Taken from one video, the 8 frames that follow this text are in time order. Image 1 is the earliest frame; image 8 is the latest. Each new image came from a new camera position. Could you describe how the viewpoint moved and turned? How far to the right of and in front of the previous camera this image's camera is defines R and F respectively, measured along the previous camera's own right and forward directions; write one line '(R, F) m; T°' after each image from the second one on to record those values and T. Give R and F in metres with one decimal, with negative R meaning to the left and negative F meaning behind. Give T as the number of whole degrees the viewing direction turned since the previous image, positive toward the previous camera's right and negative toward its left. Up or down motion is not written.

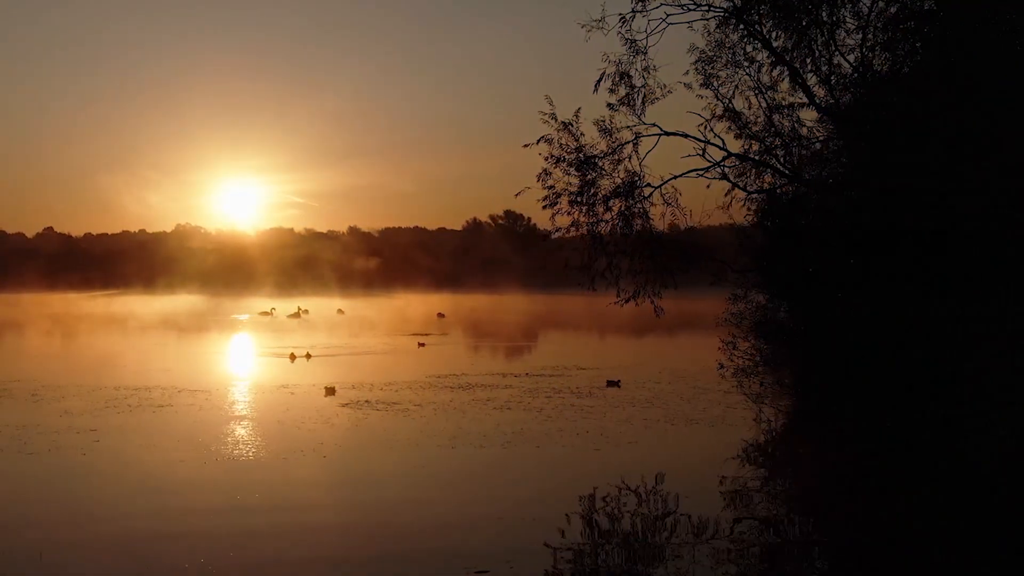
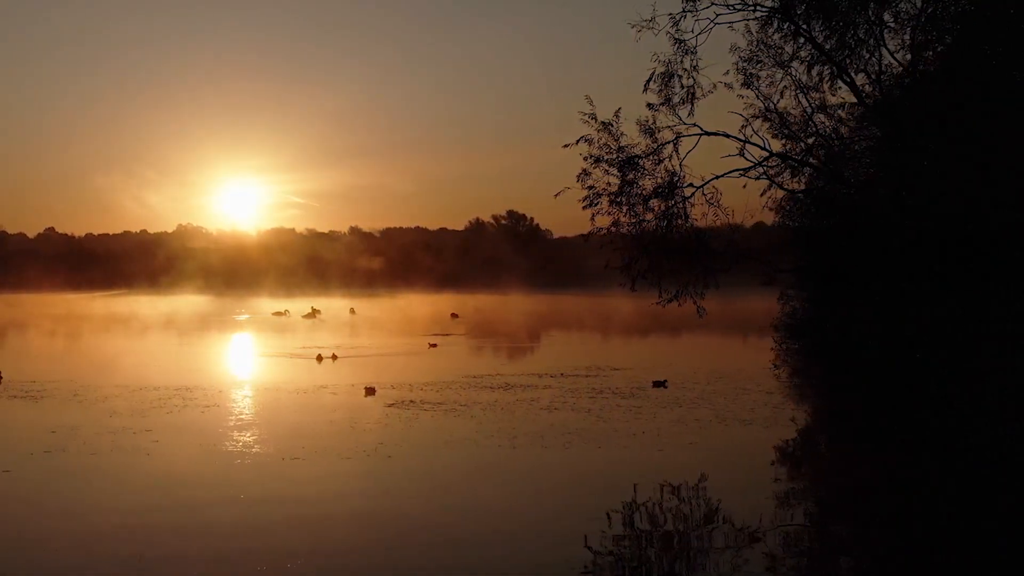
(-0.5, 0.0) m; 0°
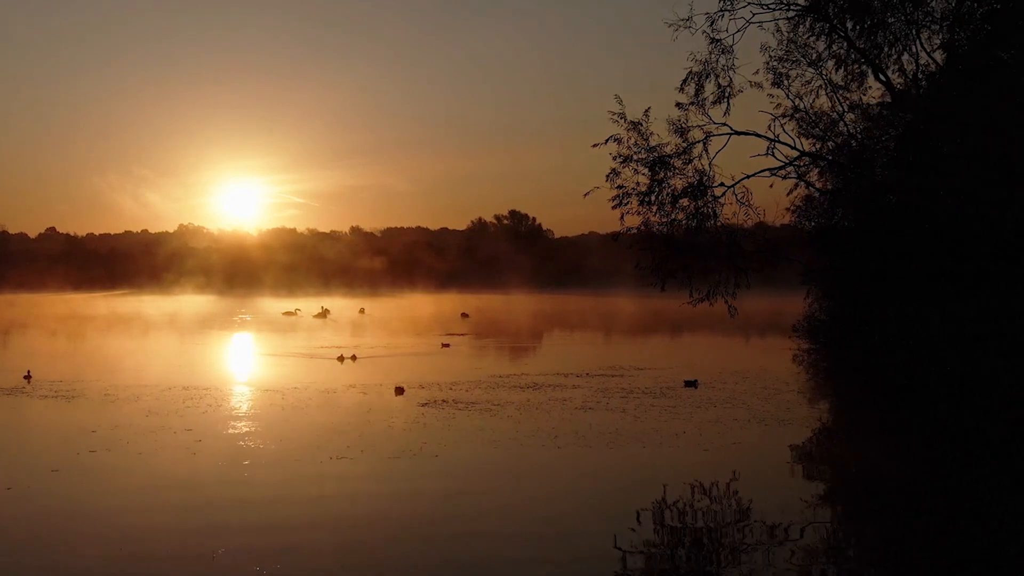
(-0.4, 0.0) m; 0°
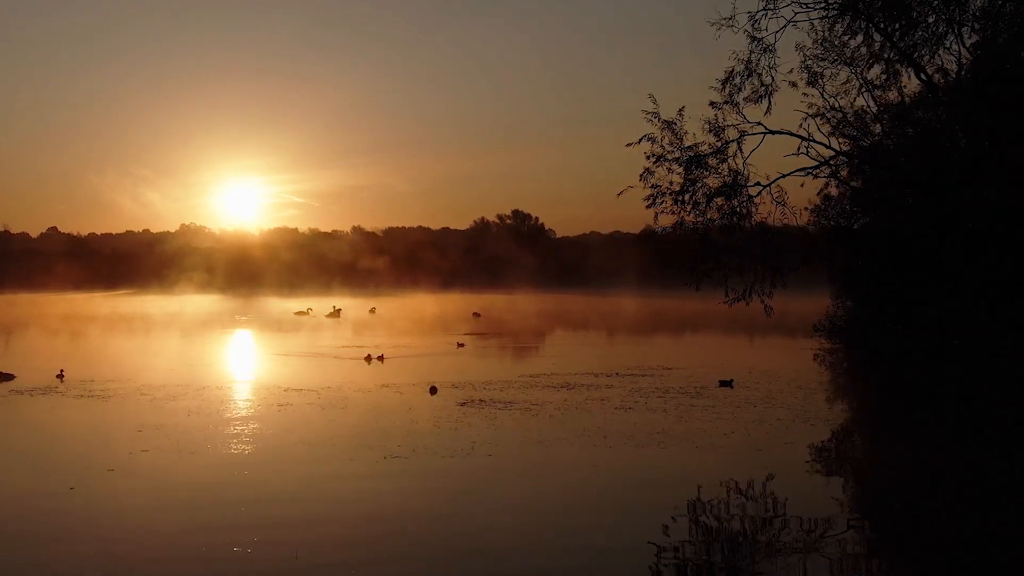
(-0.4, 0.0) m; 0°
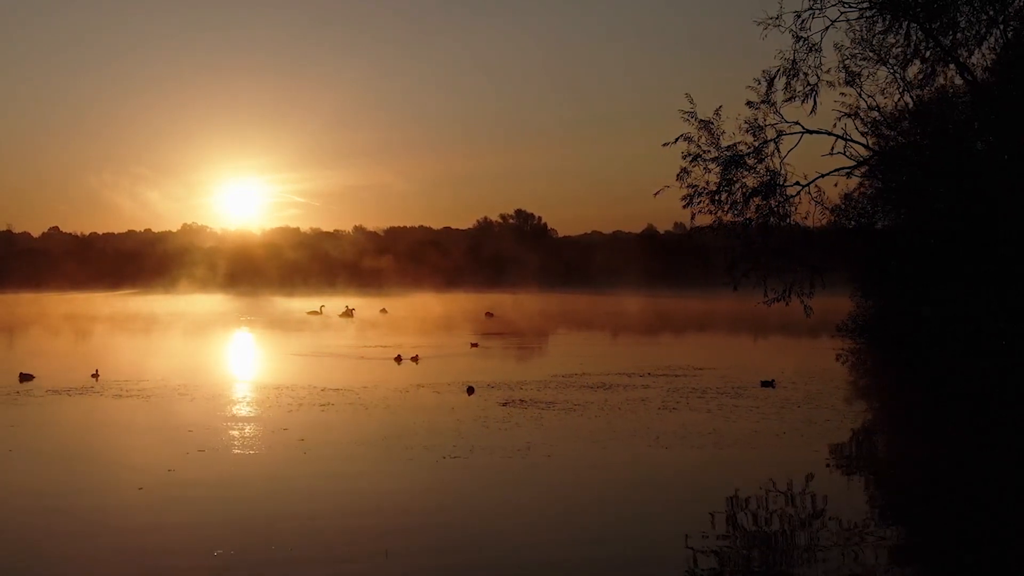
(-0.4, 0.0) m; 0°
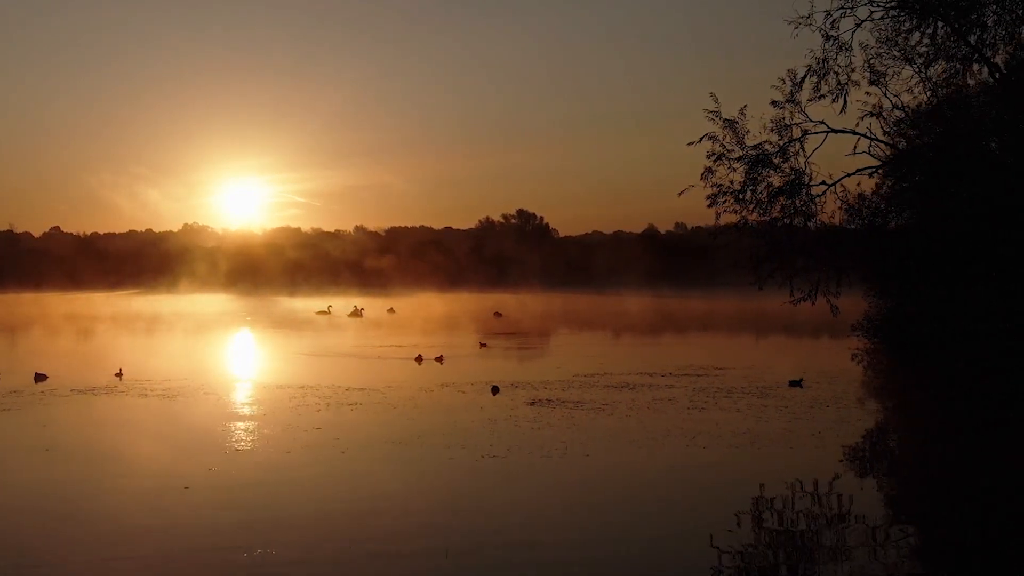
(-0.3, 0.0) m; 0°
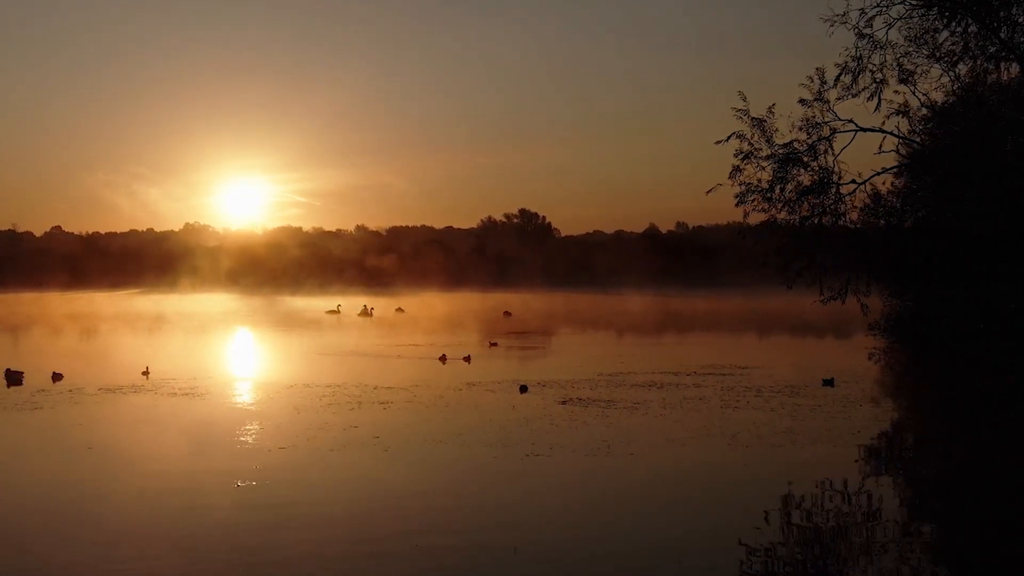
(-0.3, 0.0) m; 0°
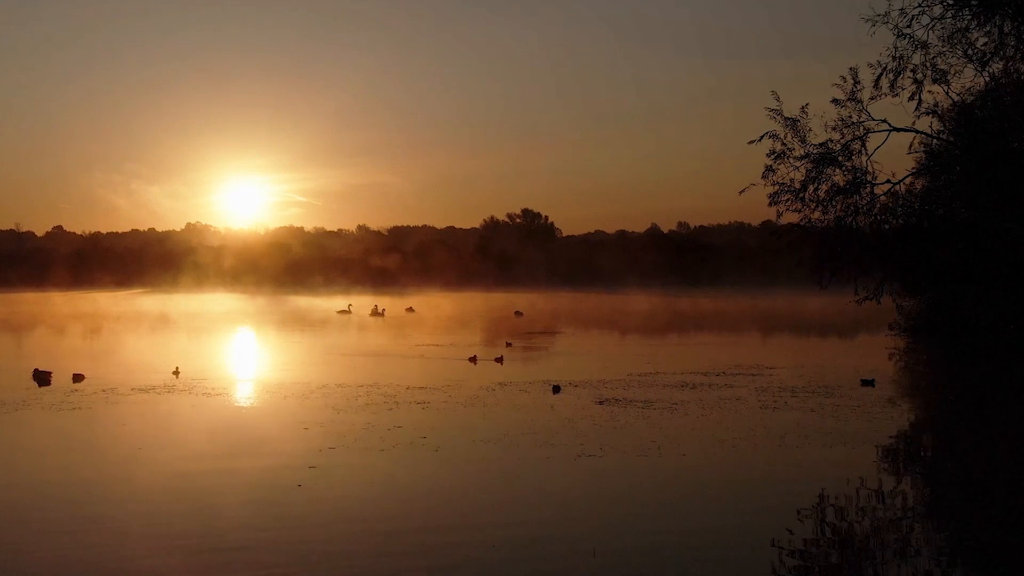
(-0.4, 0.0) m; 0°
